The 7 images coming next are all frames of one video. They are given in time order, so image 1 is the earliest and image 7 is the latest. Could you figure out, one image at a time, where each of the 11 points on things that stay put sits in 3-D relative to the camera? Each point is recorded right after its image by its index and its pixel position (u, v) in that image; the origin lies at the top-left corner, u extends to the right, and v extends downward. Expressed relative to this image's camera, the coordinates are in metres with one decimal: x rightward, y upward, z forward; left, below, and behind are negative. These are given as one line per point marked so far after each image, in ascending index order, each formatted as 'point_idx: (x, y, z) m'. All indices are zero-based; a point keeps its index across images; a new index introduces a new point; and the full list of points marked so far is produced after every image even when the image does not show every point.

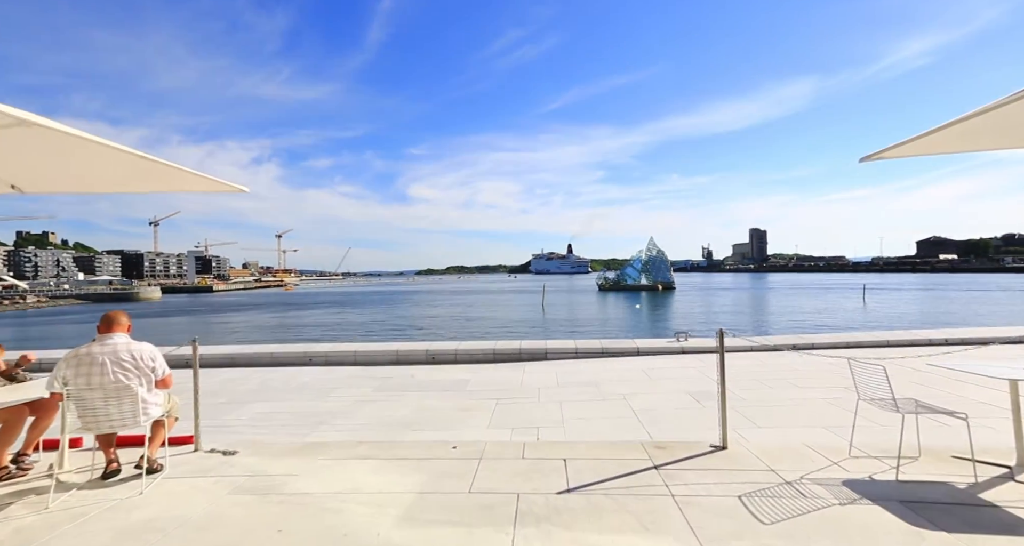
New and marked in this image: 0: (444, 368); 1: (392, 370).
0: (-1.2, -1.7, +9.1) m
1: (-2.1, -1.7, +8.8) m
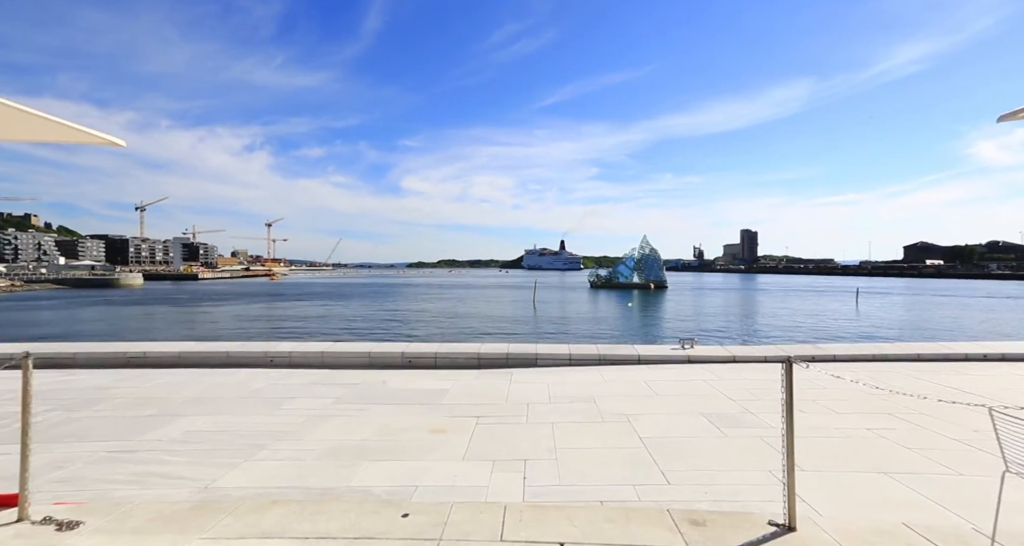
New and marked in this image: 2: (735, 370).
0: (-1.5, -1.6, +8.0) m
1: (-2.3, -1.6, +7.8) m
2: (+3.3, -1.5, +7.6) m
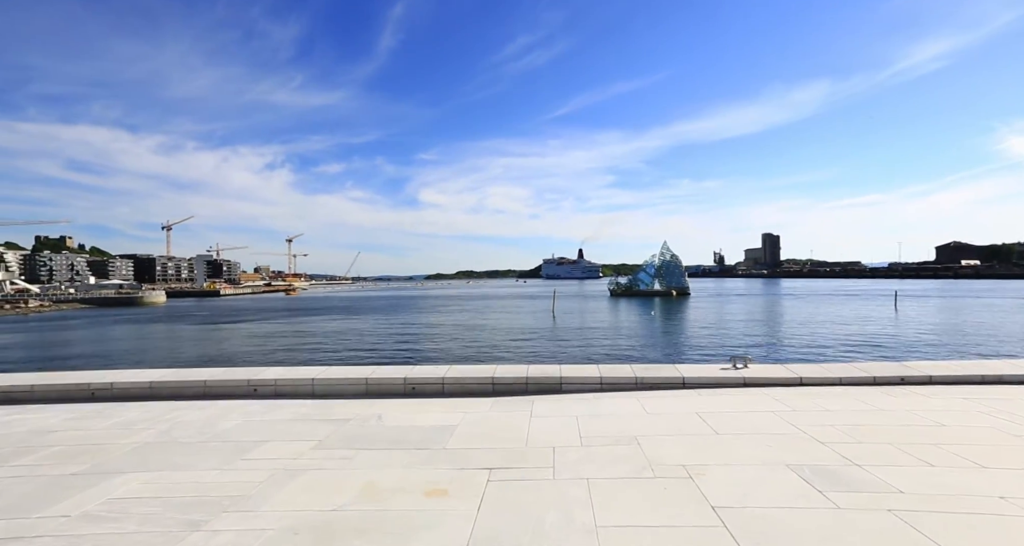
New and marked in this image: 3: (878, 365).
0: (-1.2, -1.8, +6.8) m
1: (-2.1, -1.8, +6.6) m
2: (+3.6, -1.5, +6.2) m
3: (+5.1, -1.3, +7.0) m
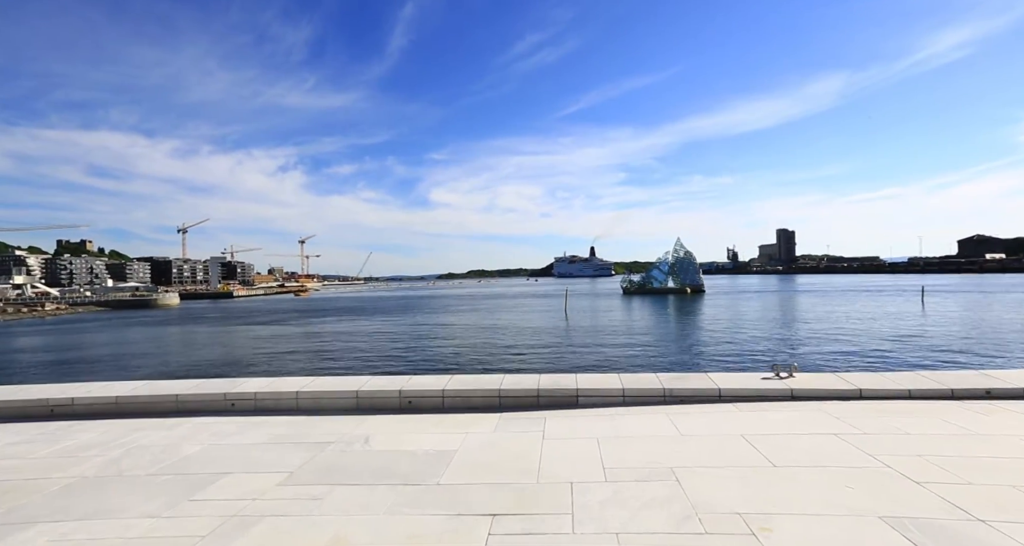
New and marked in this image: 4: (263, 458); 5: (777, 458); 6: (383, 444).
0: (-1.1, -1.8, +5.9) m
1: (-1.9, -1.8, +5.7) m
2: (+3.7, -1.5, +5.2) m
3: (+5.2, -1.2, +6.0) m
4: (-2.4, -1.7, +4.7) m
5: (+2.3, -1.6, +4.3) m
6: (-1.3, -1.8, +5.2) m
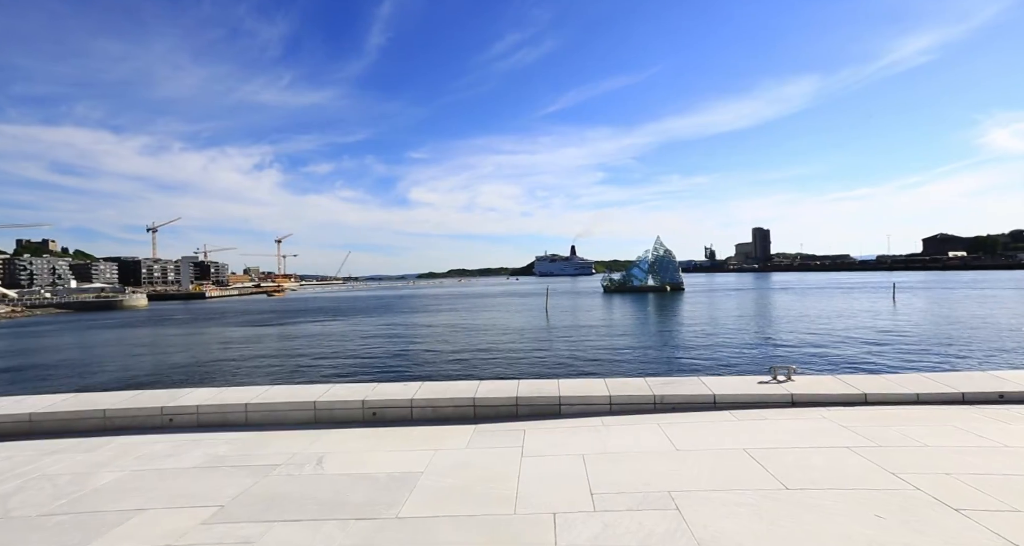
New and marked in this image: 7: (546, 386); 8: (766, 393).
0: (-1.3, -1.7, +5.3) m
1: (-2.2, -1.7, +5.0) m
2: (+3.4, -1.4, +4.7) m
3: (+4.9, -1.1, +5.5) m
4: (-2.6, -1.7, +4.0) m
5: (+2.1, -1.5, +3.8) m
6: (-1.6, -1.7, +4.6) m
7: (+0.4, -1.4, +6.3) m
8: (+2.9, -1.3, +5.7) m
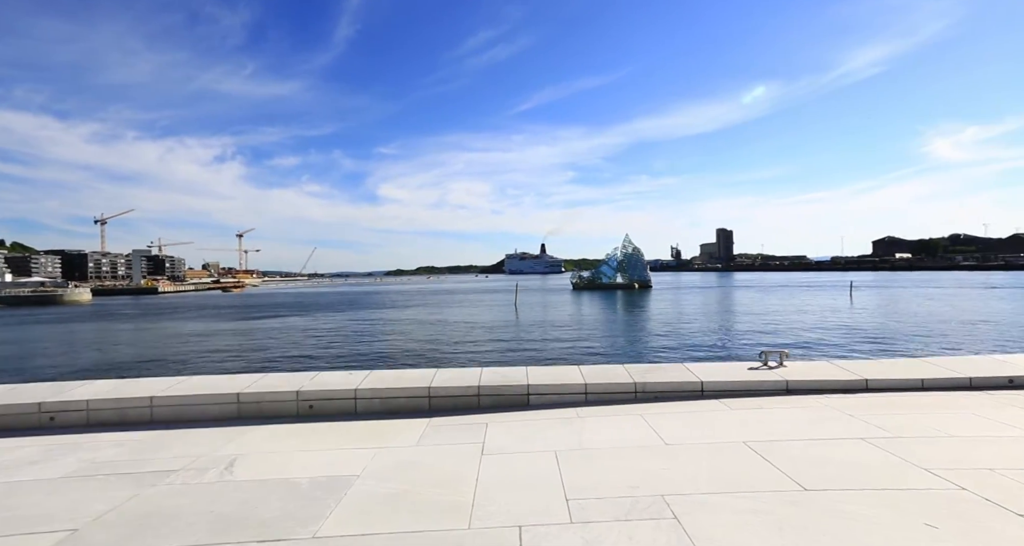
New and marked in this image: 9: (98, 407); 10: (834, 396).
0: (-1.7, -1.4, +4.4) m
1: (-2.5, -1.4, +4.1) m
2: (+3.1, -1.1, +4.1) m
3: (+4.5, -0.9, +5.0) m
4: (-2.9, -1.4, +3.1) m
5: (+1.8, -1.2, +3.1) m
6: (-1.9, -1.4, +3.7) m
7: (0.0, -1.1, +5.5) m
8: (+2.5, -1.1, +5.1) m
9: (-3.9, -1.2, +4.7) m
10: (+3.1, -1.2, +4.8) m
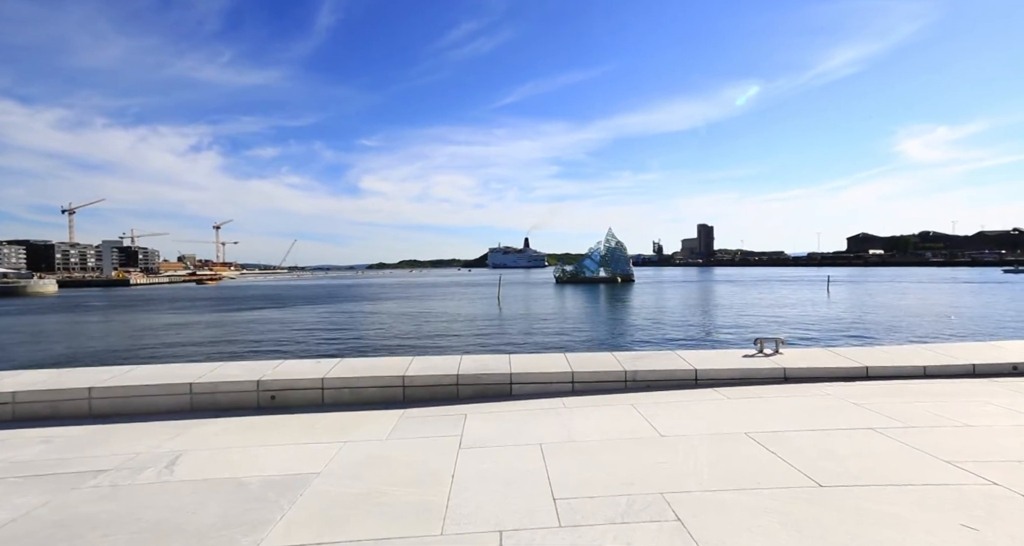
0: (-1.8, -1.2, +4.0) m
1: (-2.7, -1.2, +3.6) m
2: (+3.0, -1.0, +3.9) m
3: (+4.4, -0.7, +4.8) m
4: (-3.0, -1.2, +2.6) m
5: (+1.7, -1.1, +2.8) m
6: (-2.0, -1.2, +3.2) m
7: (-0.2, -0.9, +5.1) m
8: (+2.3, -0.9, +4.8) m
9: (-4.0, -1.0, +4.2) m
10: (+2.9, -1.0, +4.6) m
